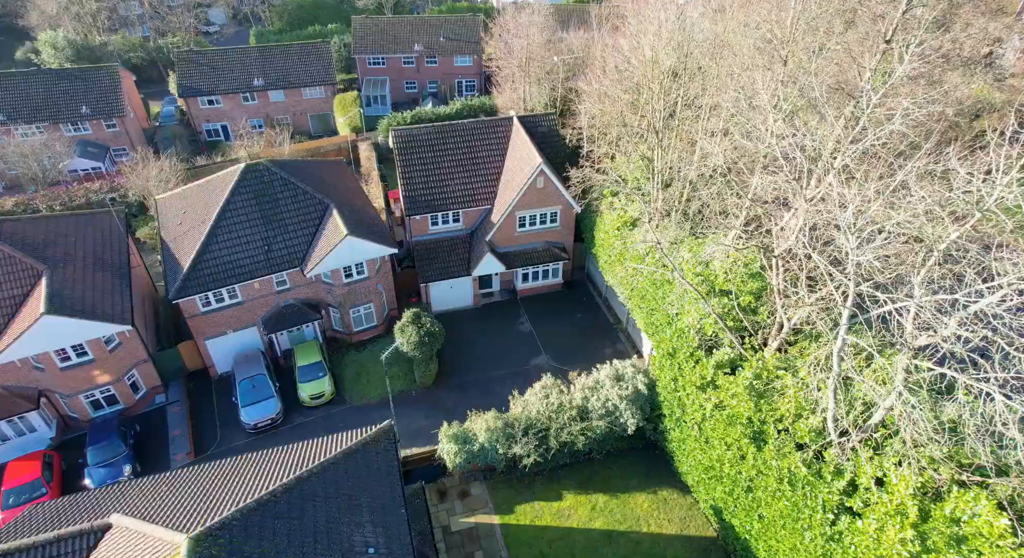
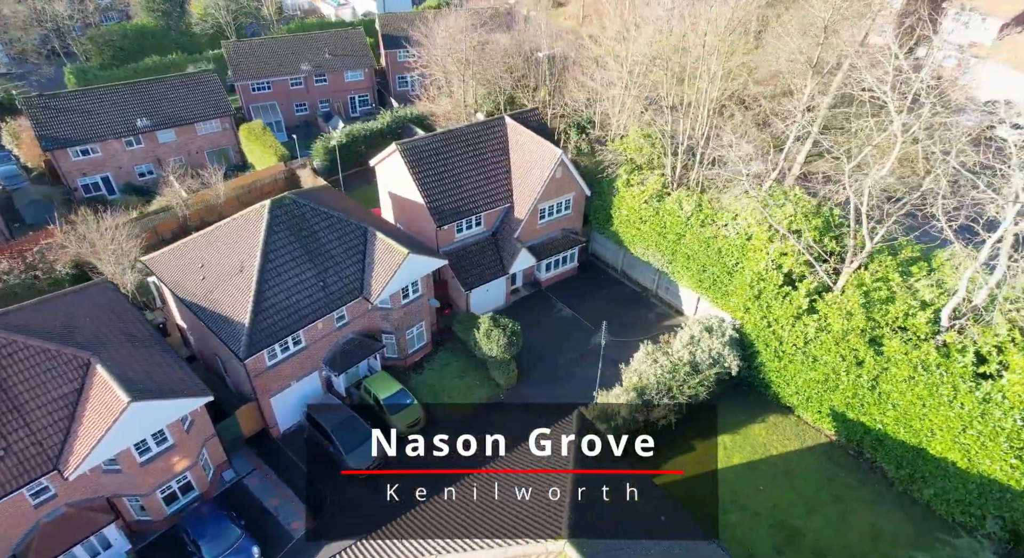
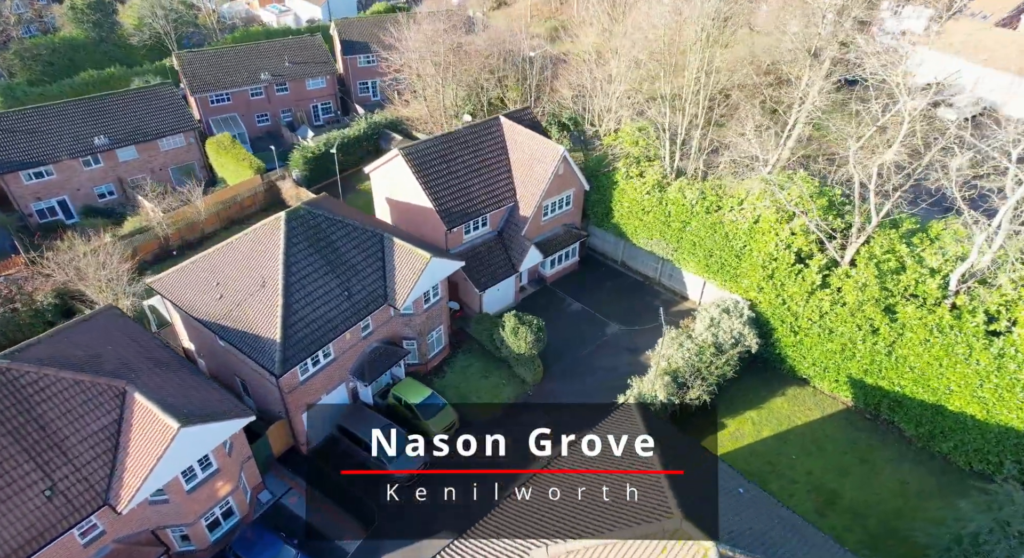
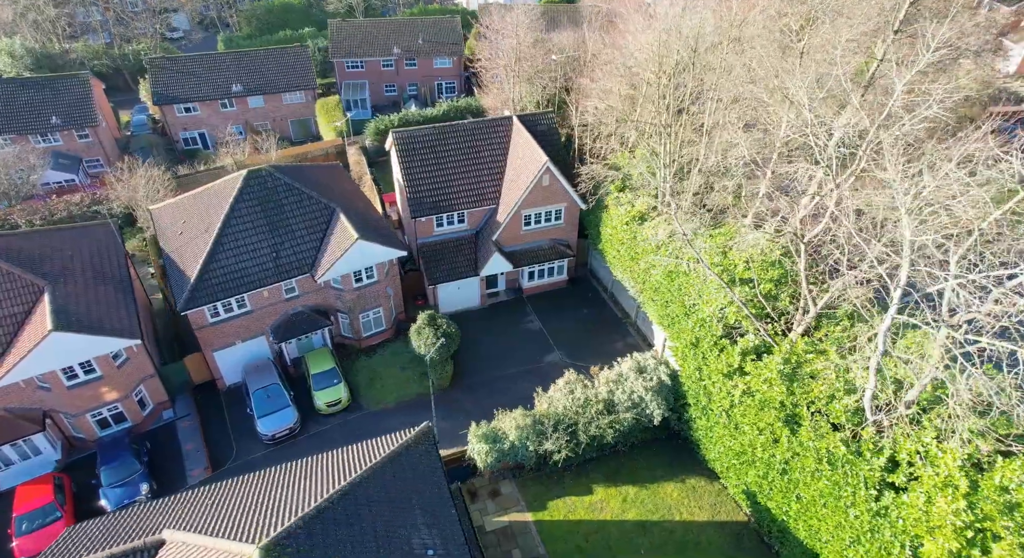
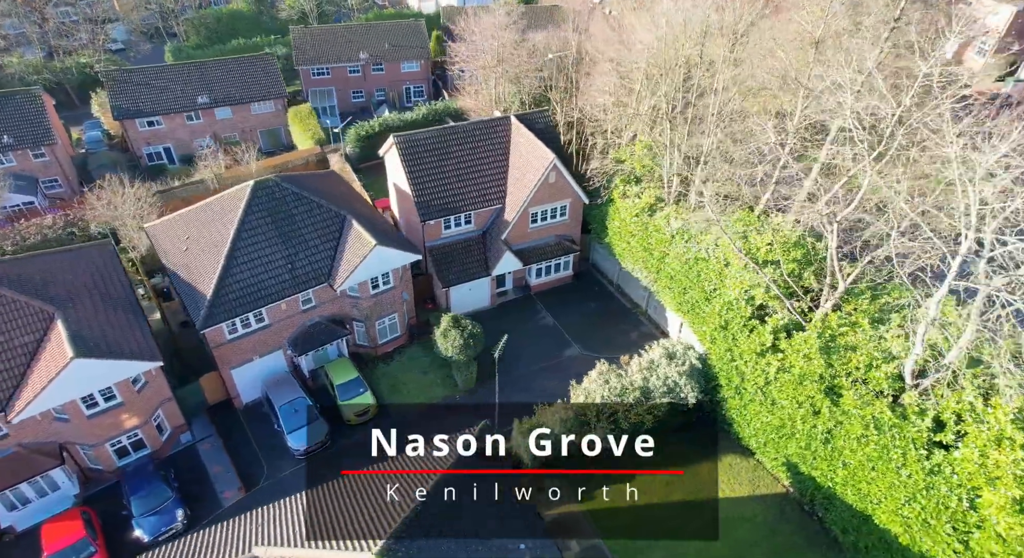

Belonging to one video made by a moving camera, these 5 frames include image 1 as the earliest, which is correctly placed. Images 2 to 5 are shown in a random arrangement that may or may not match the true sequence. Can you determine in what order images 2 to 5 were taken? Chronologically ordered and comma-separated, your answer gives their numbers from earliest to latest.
4, 5, 2, 3
